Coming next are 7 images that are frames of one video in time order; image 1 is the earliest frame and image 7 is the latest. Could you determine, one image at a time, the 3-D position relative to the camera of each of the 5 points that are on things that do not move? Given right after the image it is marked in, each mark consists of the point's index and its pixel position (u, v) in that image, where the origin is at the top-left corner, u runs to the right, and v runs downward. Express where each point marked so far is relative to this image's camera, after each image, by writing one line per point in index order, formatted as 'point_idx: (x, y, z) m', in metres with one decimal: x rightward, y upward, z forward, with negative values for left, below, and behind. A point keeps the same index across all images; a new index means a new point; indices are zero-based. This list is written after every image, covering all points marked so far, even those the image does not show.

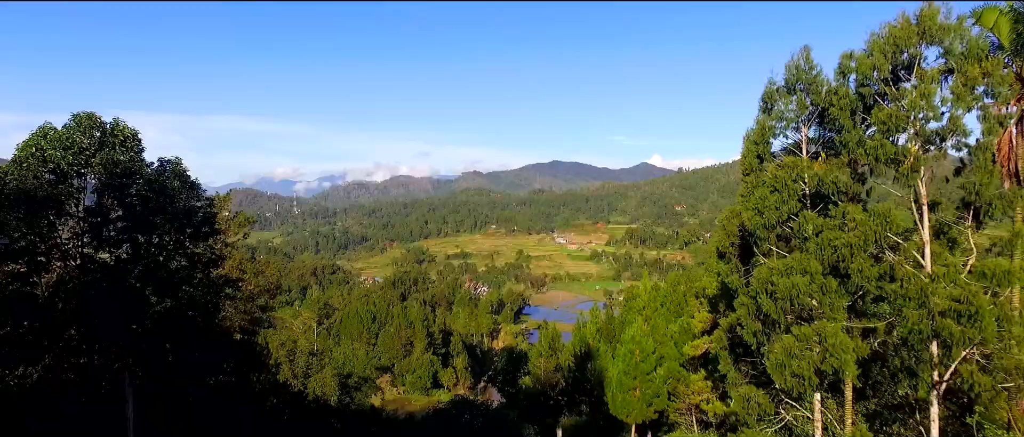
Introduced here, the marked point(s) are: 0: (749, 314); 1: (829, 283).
0: (+3.7, -1.5, +7.7) m
1: (+4.2, -0.9, +6.6) m
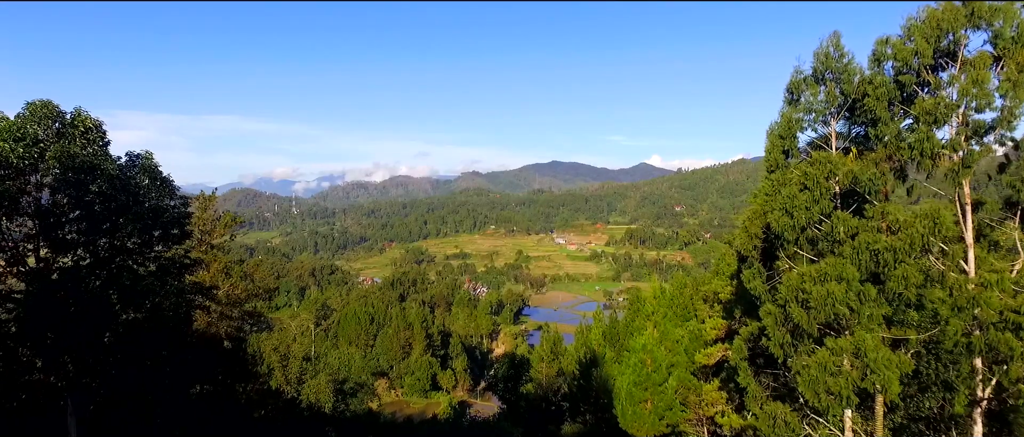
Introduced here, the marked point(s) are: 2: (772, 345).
0: (+3.8, -1.5, +7.1) m
1: (+4.3, -0.9, +6.0) m
2: (+3.8, -1.8, +7.1) m
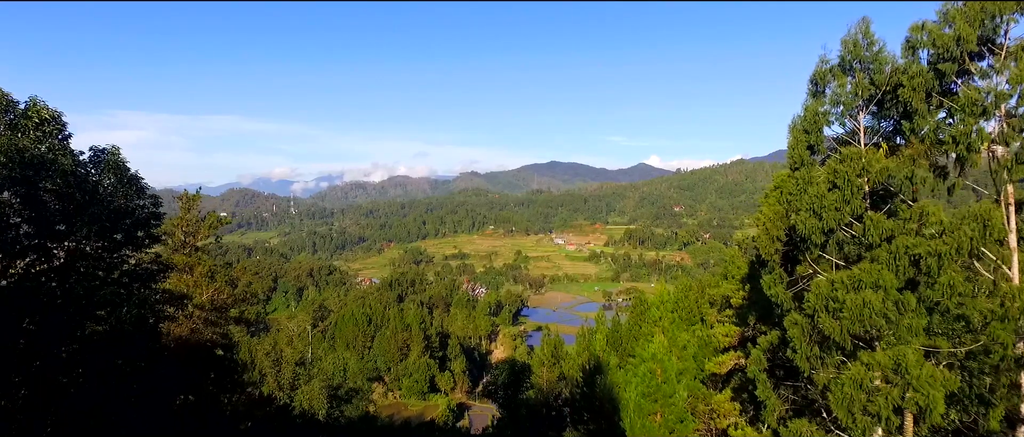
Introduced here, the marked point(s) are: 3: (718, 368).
0: (+3.8, -1.5, +6.6) m
1: (+4.3, -0.9, +5.5) m
2: (+3.8, -1.8, +6.6) m
3: (+4.0, -2.9, +9.9) m
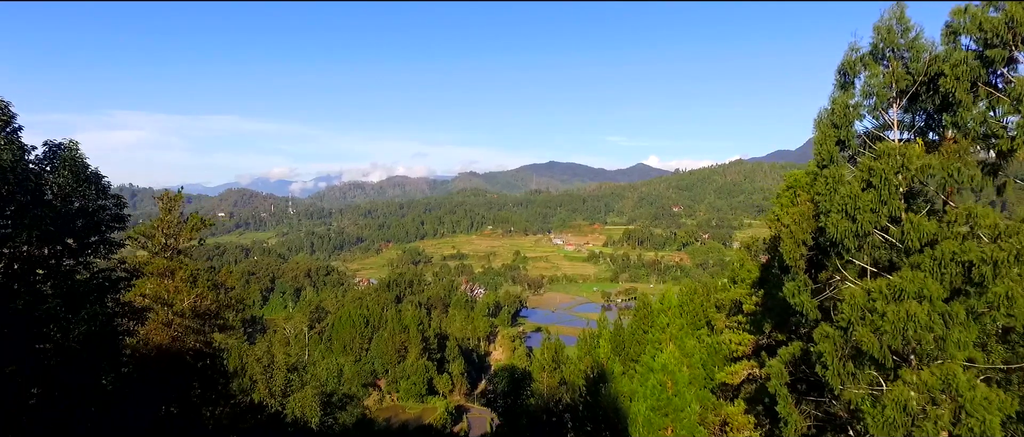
0: (+3.8, -1.5, +6.1) m
1: (+4.3, -0.9, +5.0) m
2: (+3.8, -1.9, +6.1) m
3: (+4.0, -3.0, +9.4) m
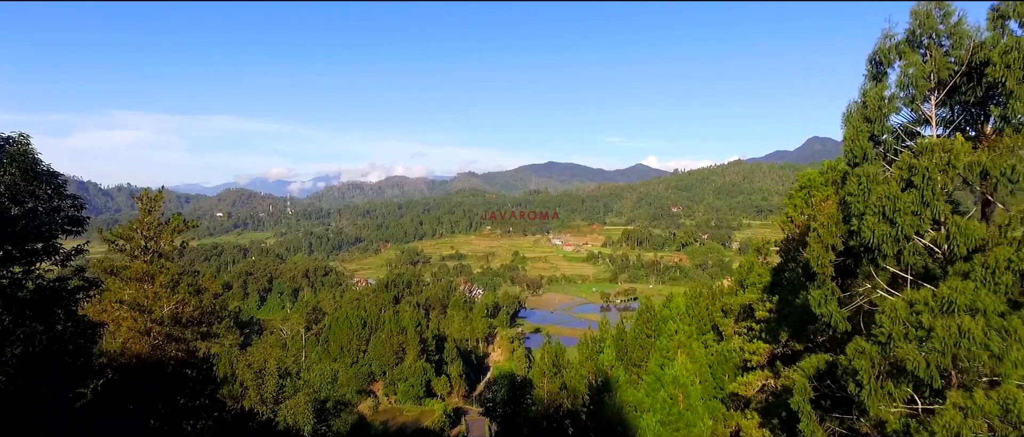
0: (+3.8, -1.6, +5.6) m
1: (+4.3, -0.9, +4.5) m
2: (+3.8, -1.9, +5.6) m
3: (+4.0, -3.0, +8.9) m
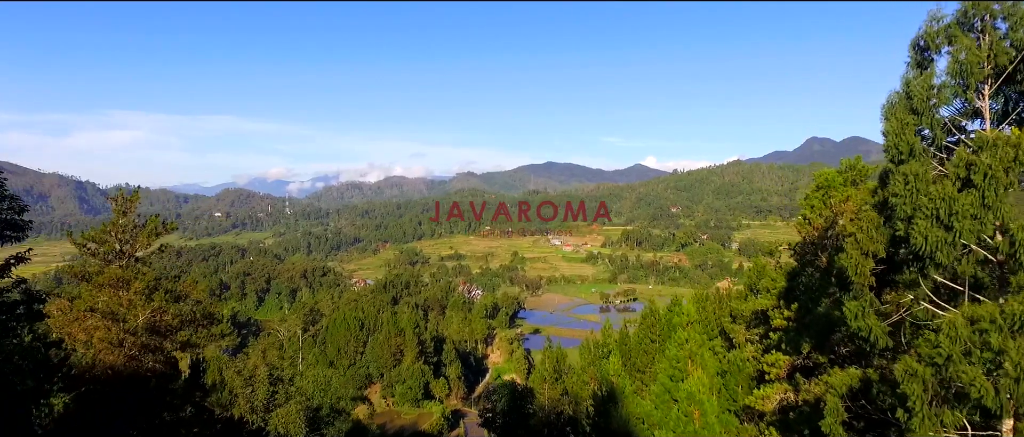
0: (+3.9, -1.6, +5.0) m
1: (+4.4, -1.0, +3.9) m
2: (+3.8, -1.9, +5.0) m
3: (+4.1, -3.0, +8.3) m
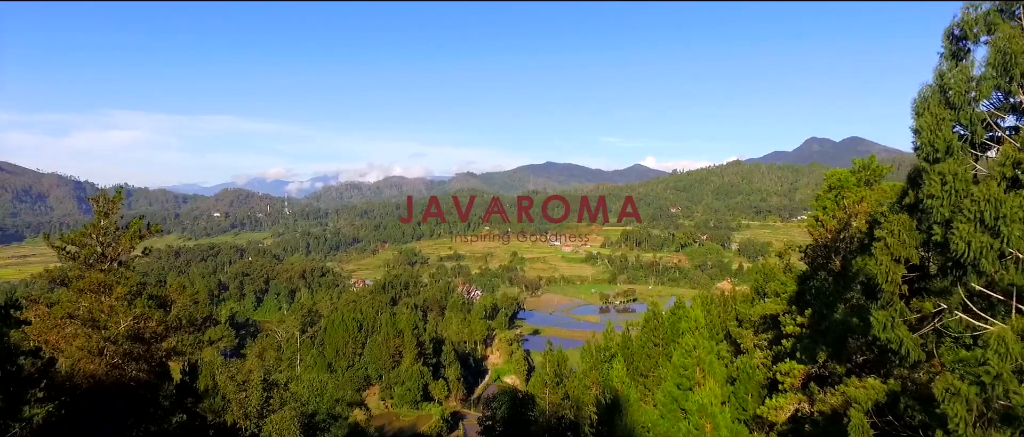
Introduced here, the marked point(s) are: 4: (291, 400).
0: (+3.9, -1.6, +4.6) m
1: (+4.4, -1.0, +3.5) m
2: (+3.9, -2.0, +4.7) m
3: (+4.1, -3.0, +7.9) m
4: (-6.9, -5.7, +16.0) m
